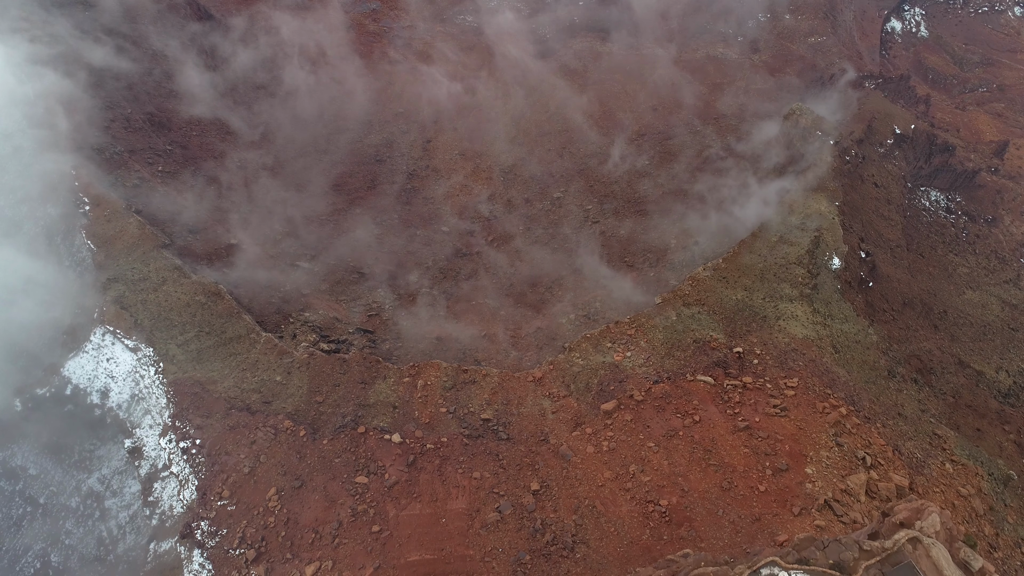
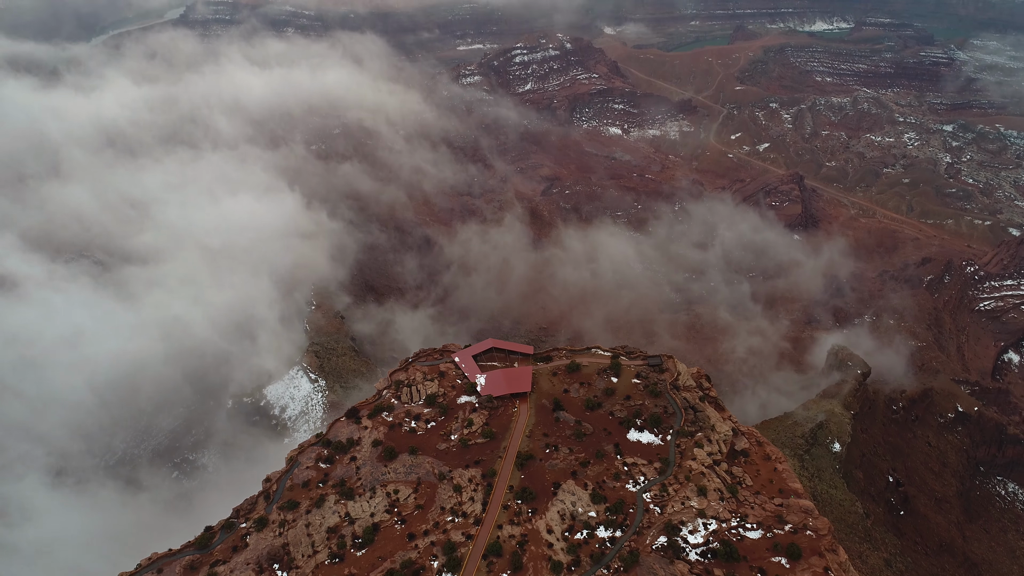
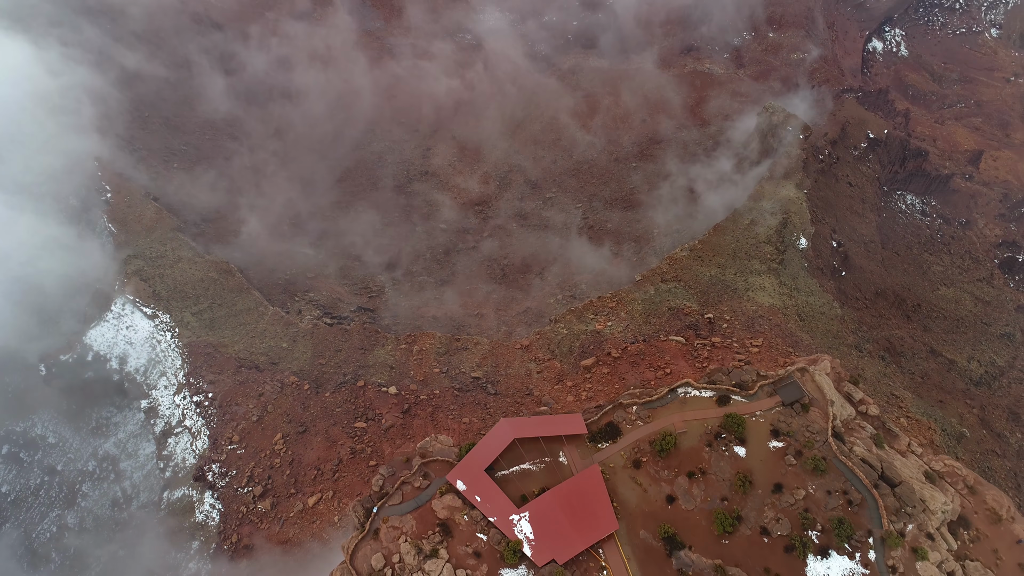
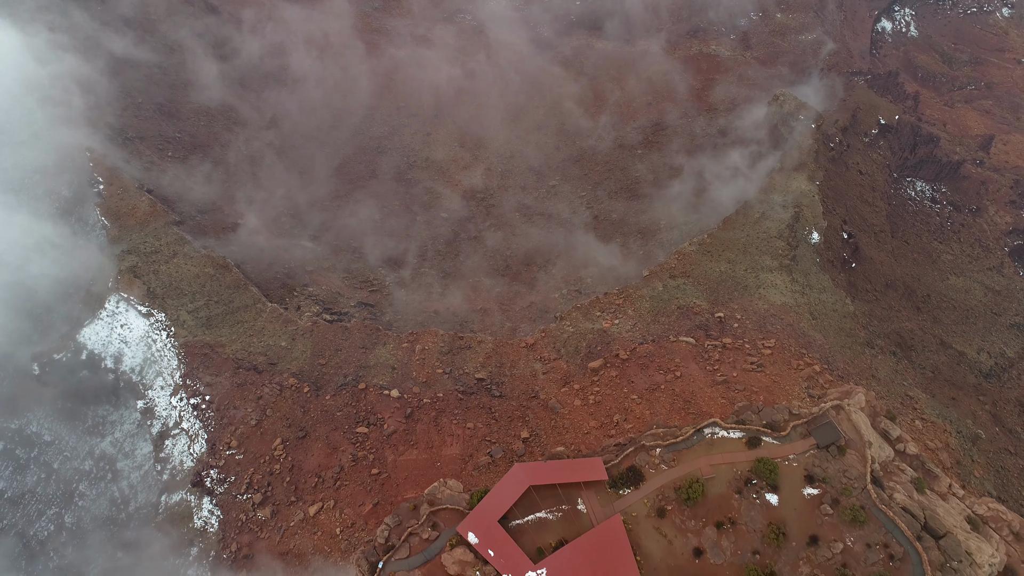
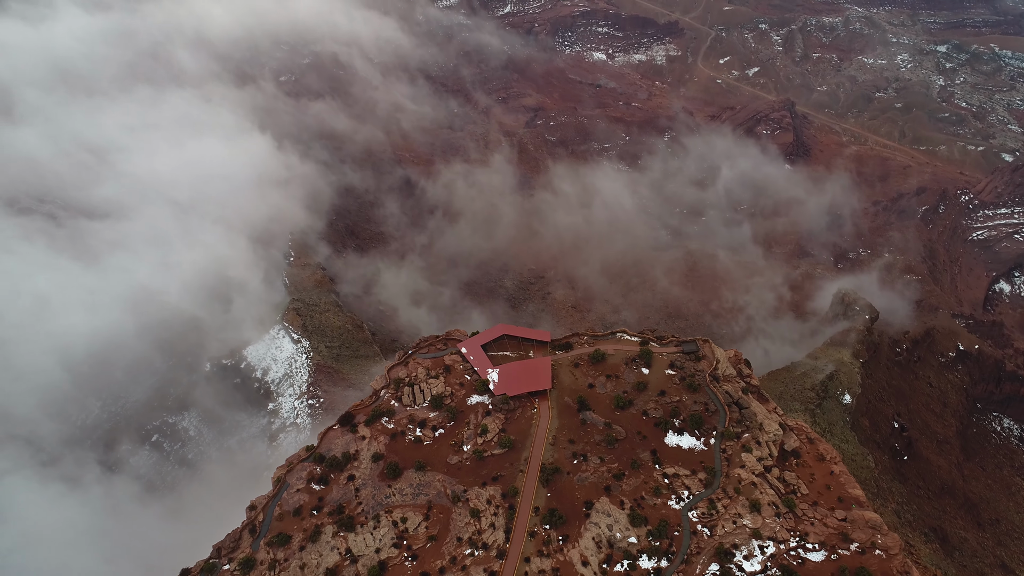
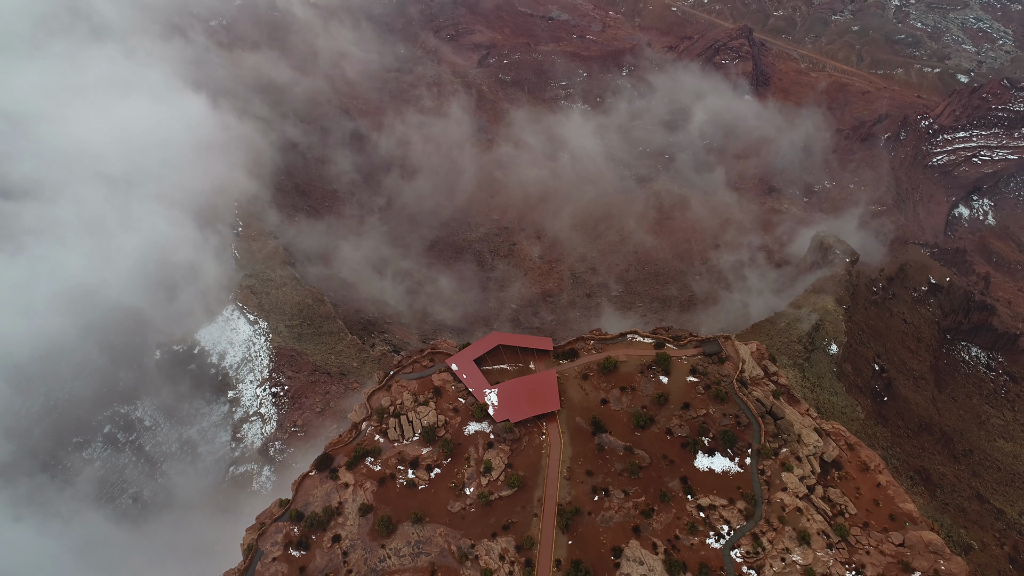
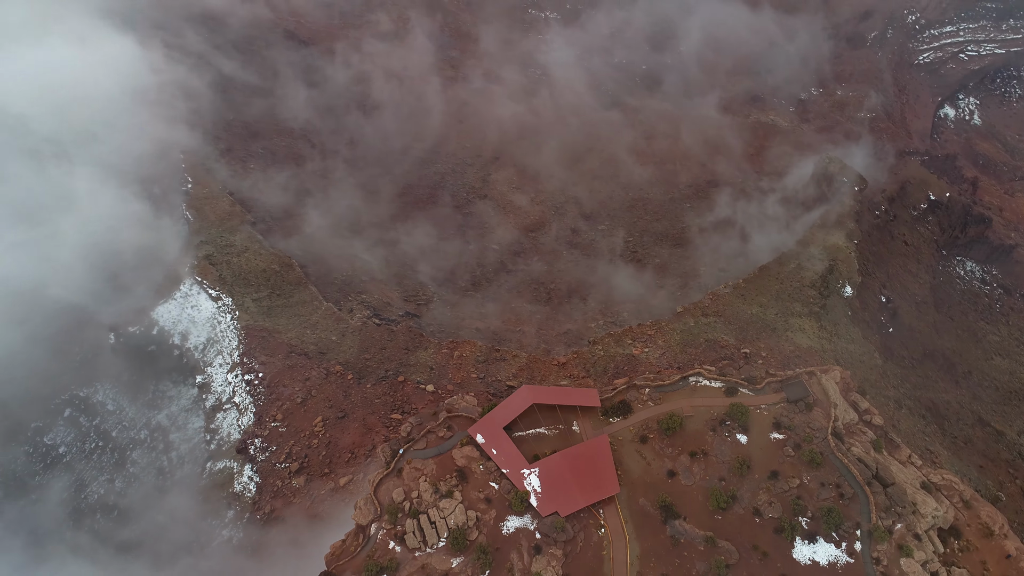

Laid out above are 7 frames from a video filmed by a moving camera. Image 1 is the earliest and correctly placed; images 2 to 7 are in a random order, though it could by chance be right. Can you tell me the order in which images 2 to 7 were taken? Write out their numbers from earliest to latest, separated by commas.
4, 3, 7, 6, 5, 2
